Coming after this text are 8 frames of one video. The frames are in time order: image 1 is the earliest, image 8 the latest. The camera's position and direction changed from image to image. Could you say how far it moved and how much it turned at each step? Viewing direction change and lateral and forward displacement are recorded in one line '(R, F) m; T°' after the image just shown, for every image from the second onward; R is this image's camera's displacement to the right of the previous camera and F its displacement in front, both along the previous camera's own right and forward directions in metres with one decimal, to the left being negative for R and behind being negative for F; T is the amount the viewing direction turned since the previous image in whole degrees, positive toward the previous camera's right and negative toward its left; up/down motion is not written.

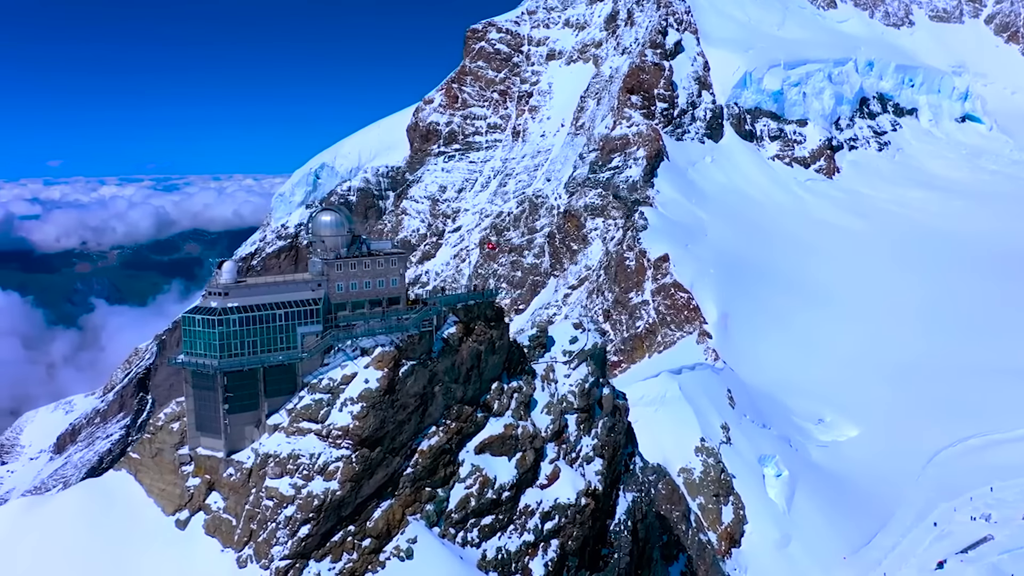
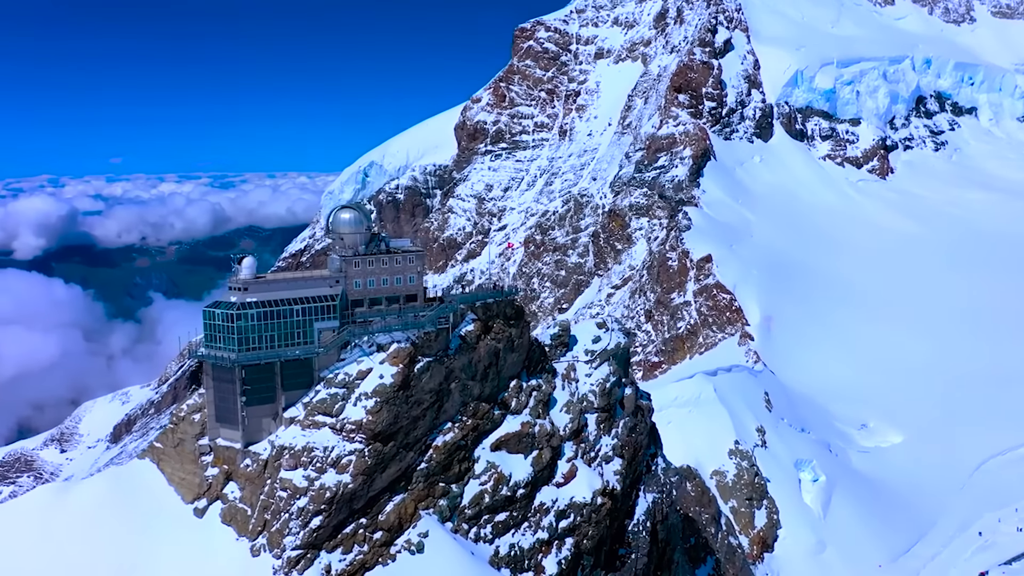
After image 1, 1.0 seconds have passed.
(+1.1, -0.1) m; -3°
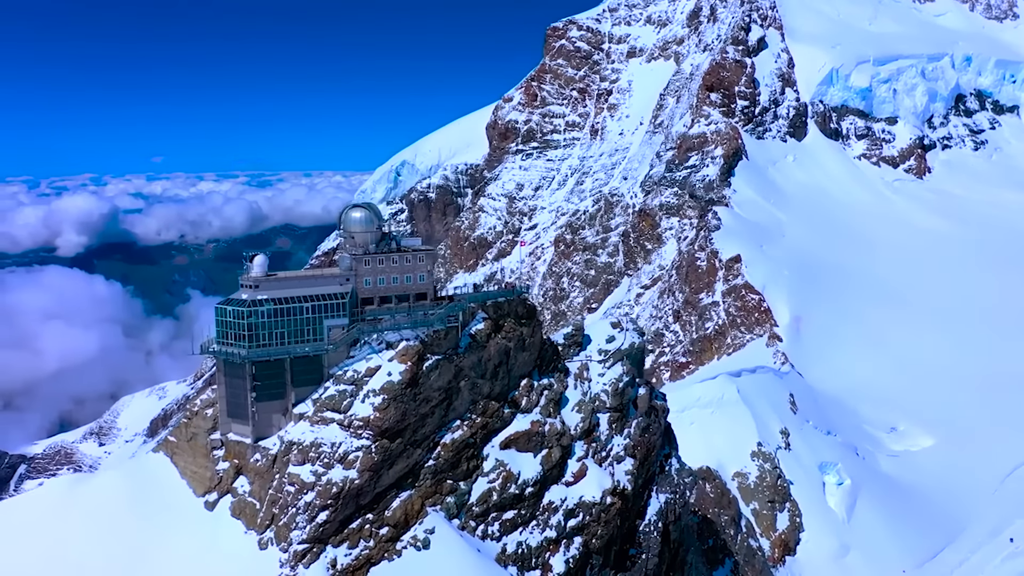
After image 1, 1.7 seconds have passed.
(+0.8, -0.1) m; -2°
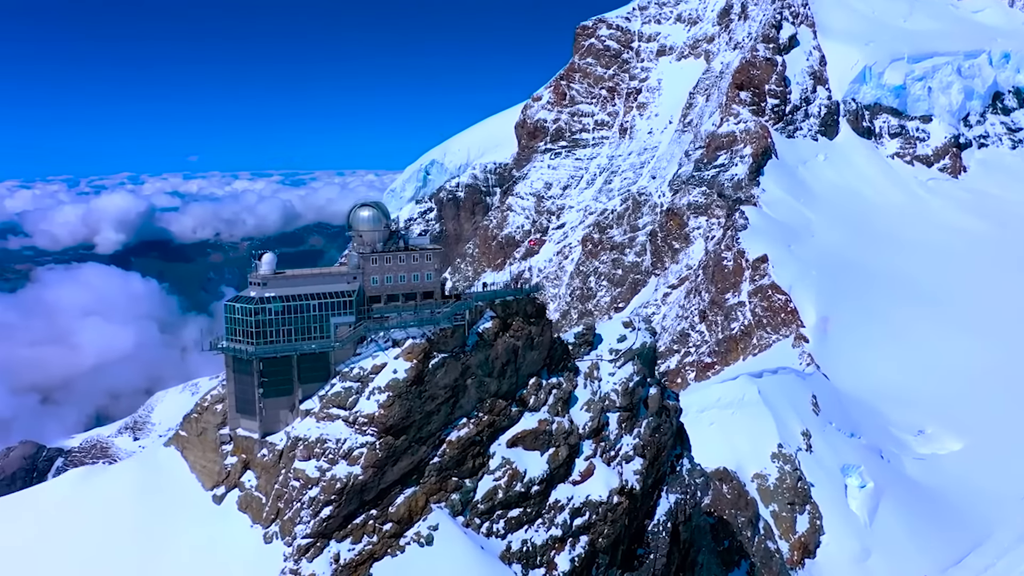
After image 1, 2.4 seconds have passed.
(+0.8, -0.1) m; -2°
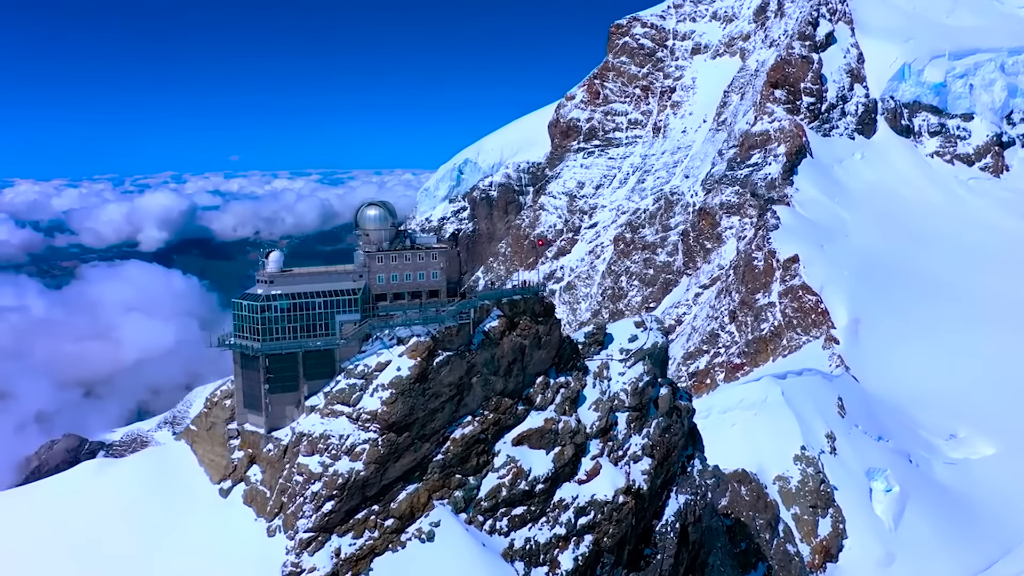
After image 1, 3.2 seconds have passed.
(+1.1, -0.1) m; -2°
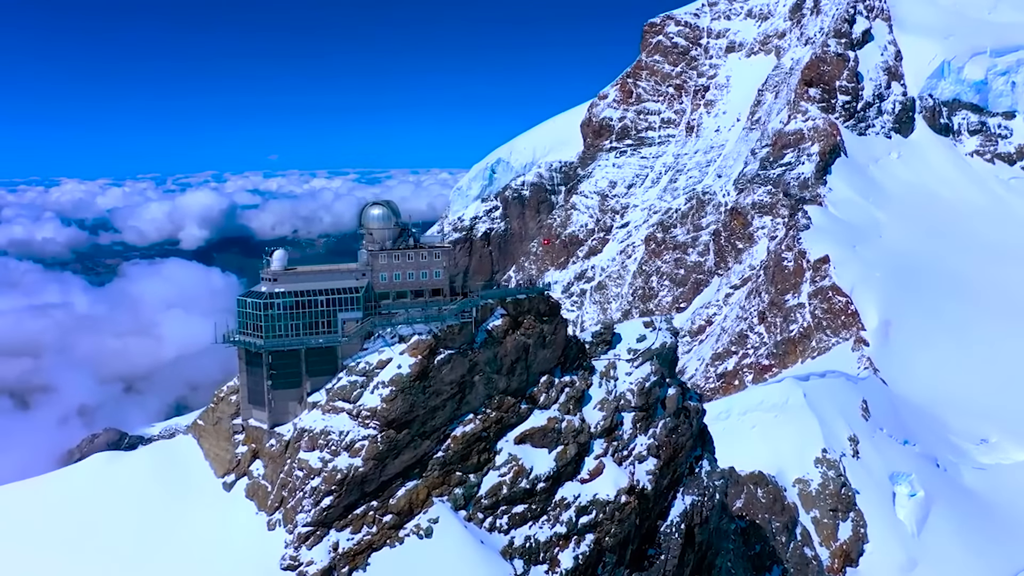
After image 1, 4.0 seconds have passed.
(+1.2, -0.1) m; -2°
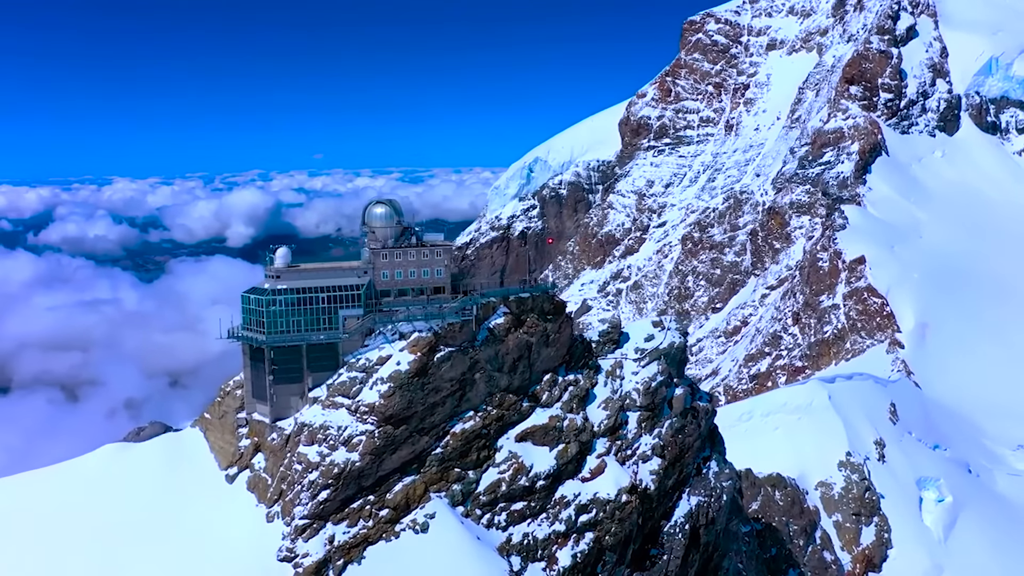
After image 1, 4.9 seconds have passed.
(+1.4, -0.2) m; -2°
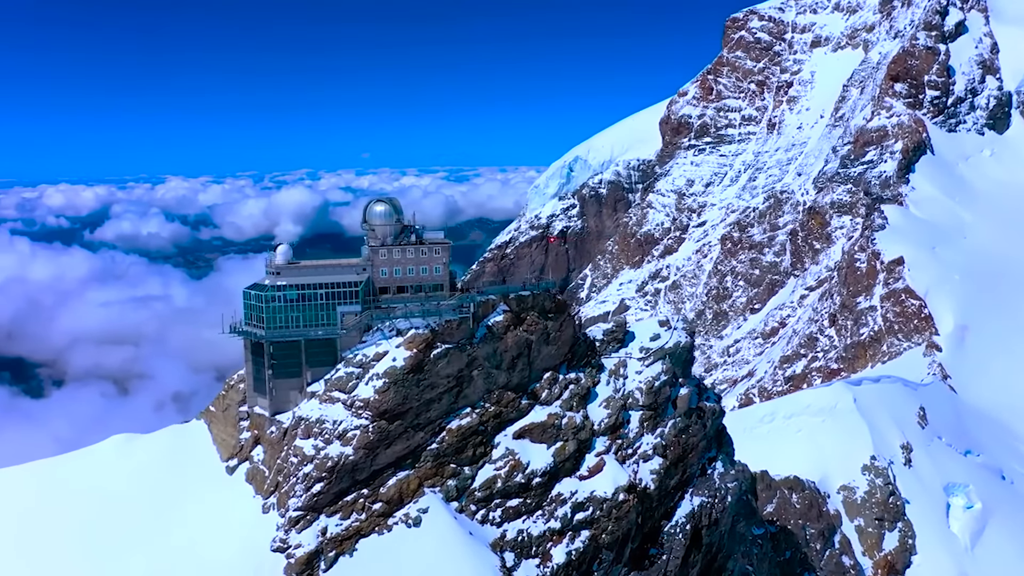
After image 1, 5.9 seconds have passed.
(+1.7, -0.2) m; -3°
